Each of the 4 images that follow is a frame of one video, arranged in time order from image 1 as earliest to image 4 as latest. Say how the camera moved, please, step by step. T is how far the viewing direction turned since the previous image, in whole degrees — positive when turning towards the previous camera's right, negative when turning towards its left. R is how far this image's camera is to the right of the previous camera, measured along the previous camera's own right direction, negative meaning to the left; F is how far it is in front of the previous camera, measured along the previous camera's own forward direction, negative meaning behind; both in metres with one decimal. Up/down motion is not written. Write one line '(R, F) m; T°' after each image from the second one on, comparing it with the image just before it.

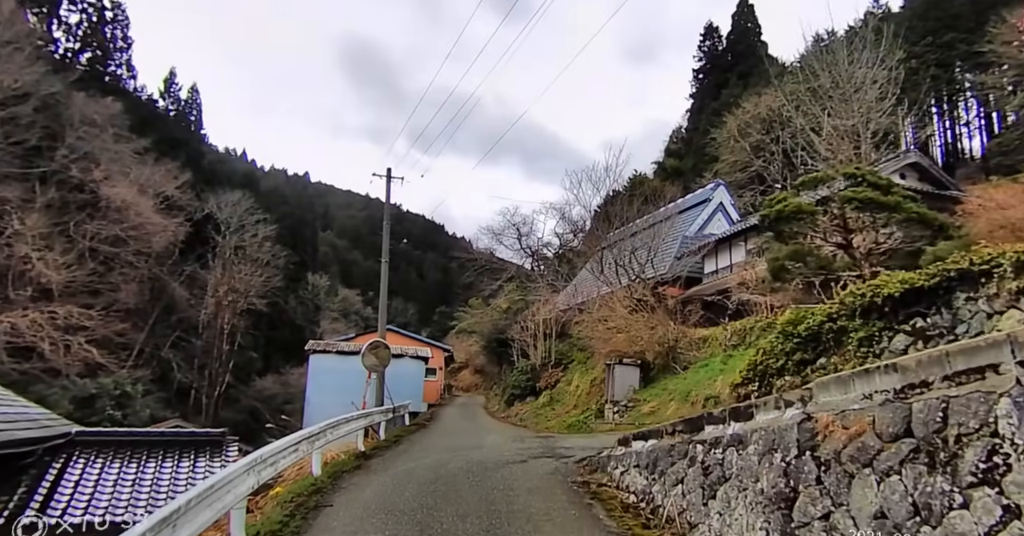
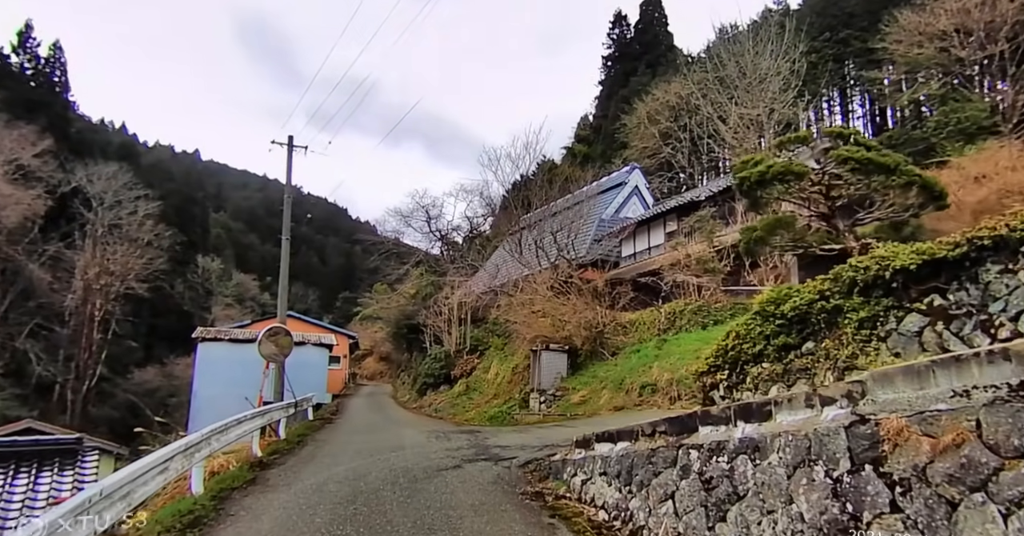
(-0.3, +1.1) m; +9°
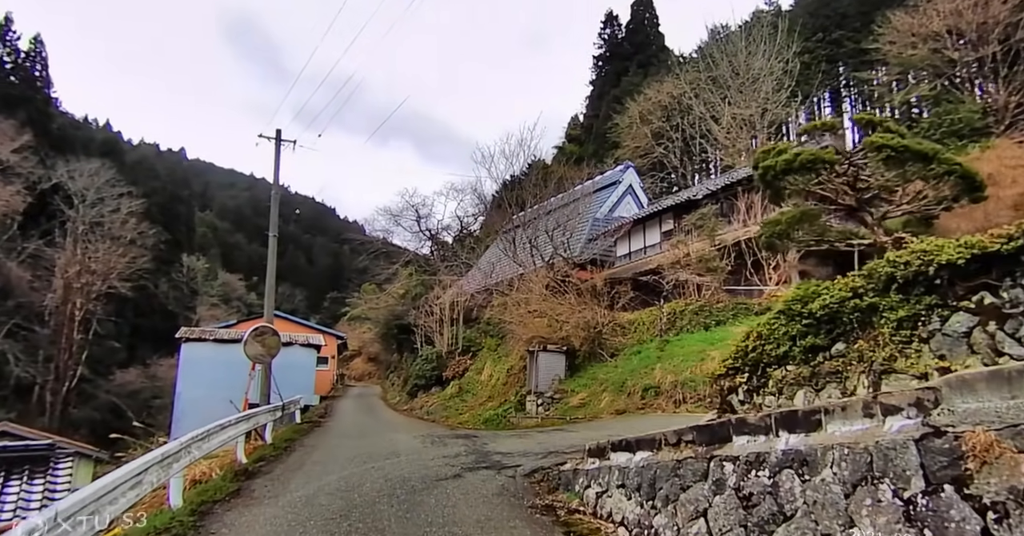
(-0.2, +0.4) m; +1°
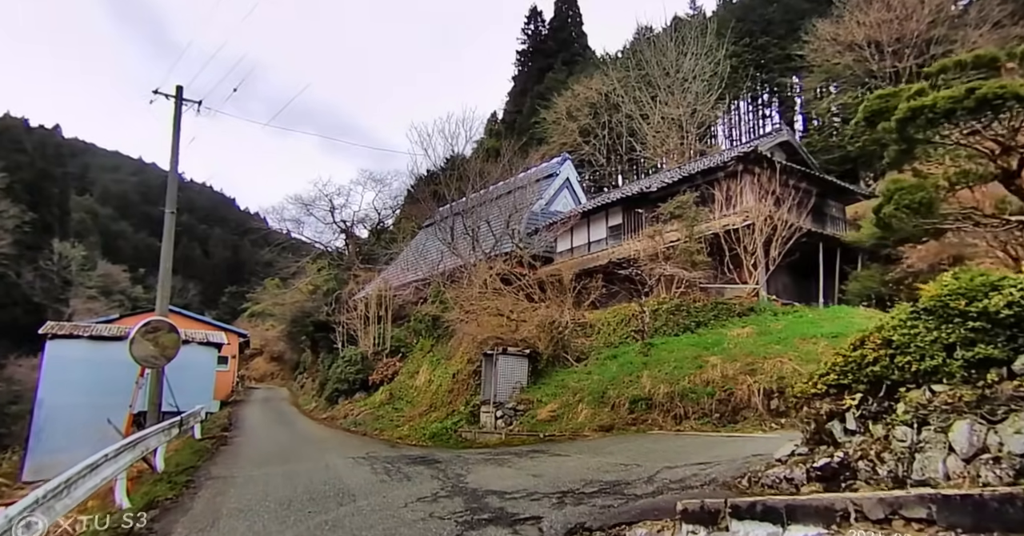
(-0.8, +1.7) m; +9°
